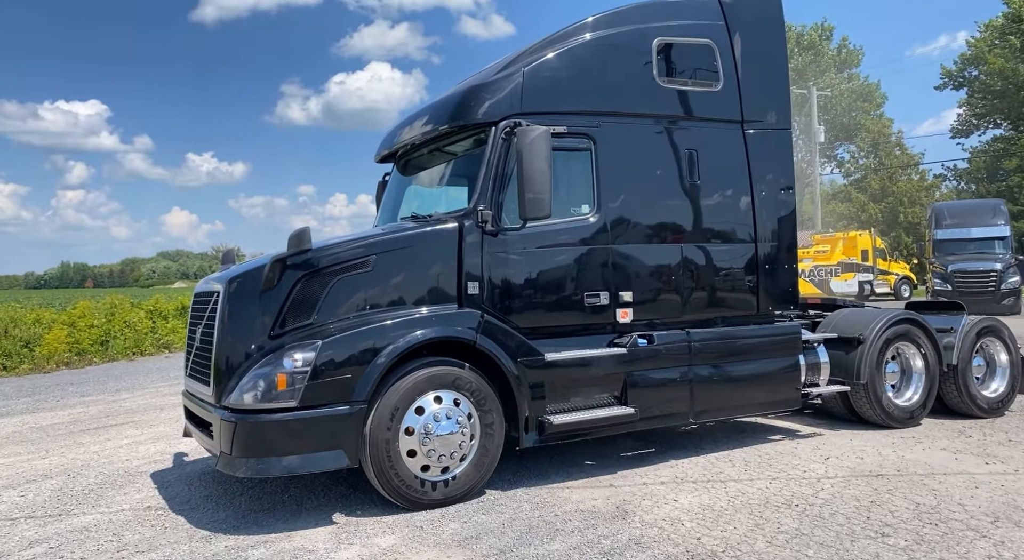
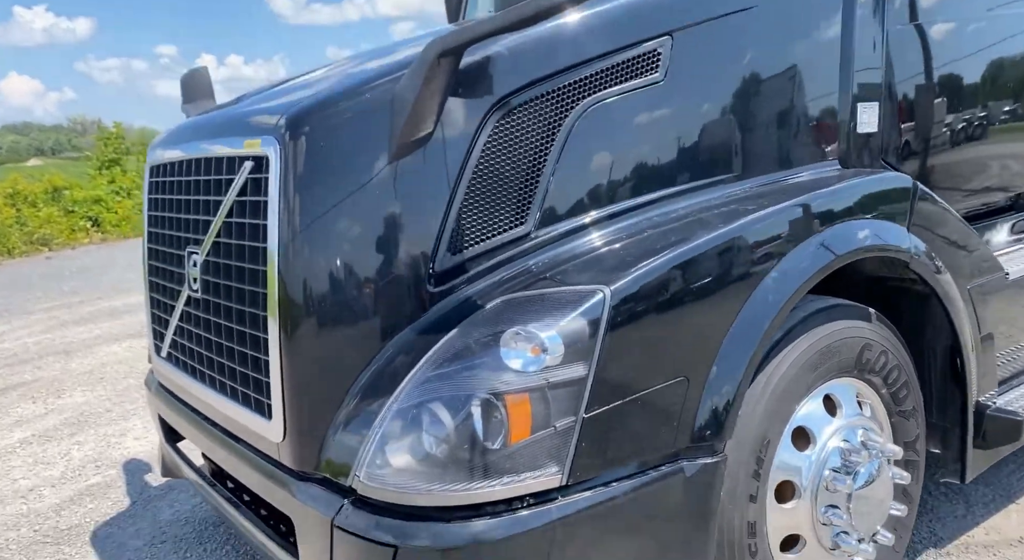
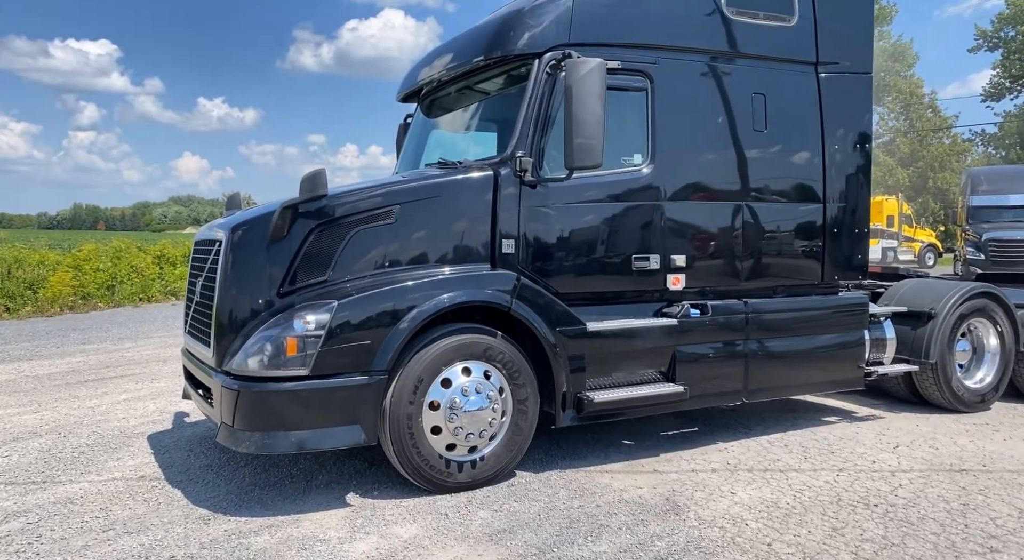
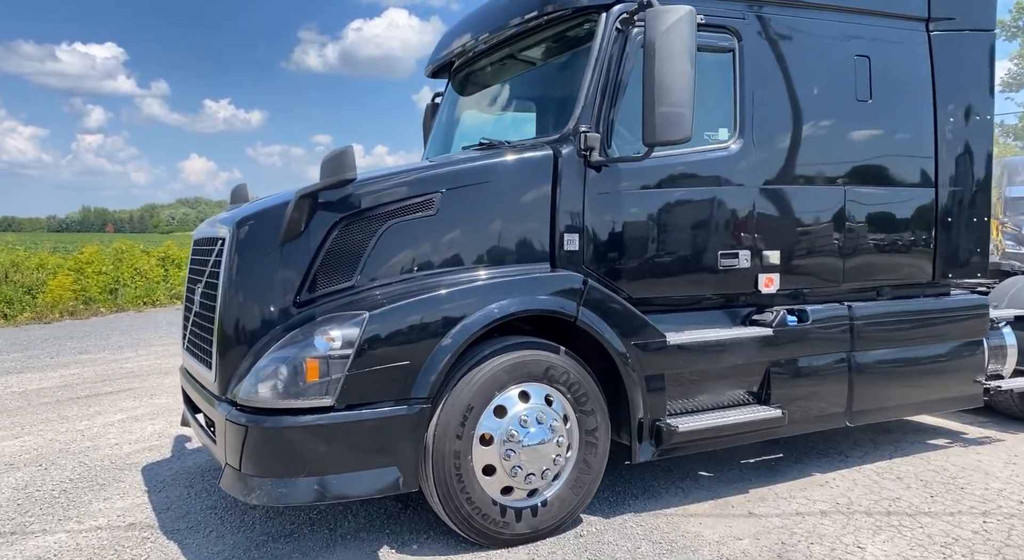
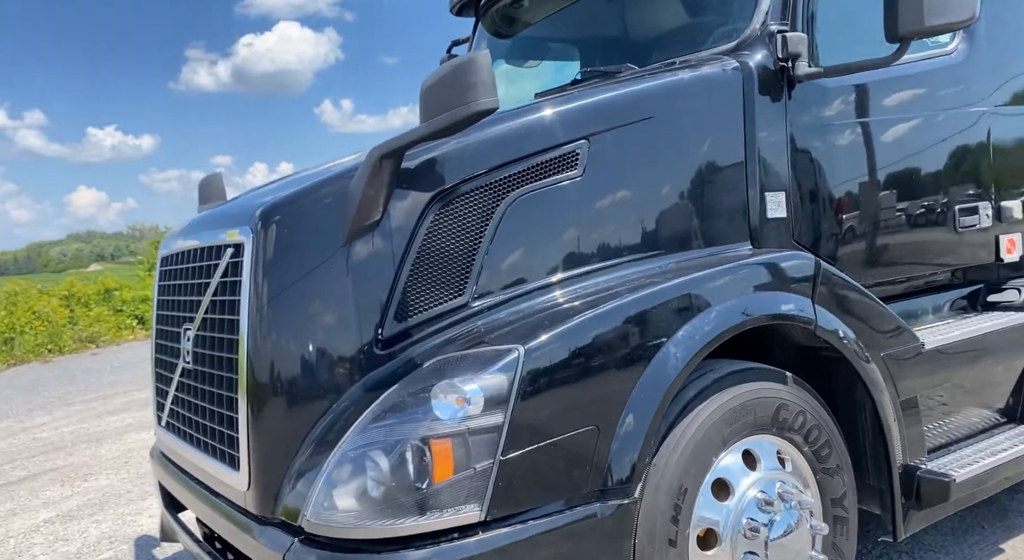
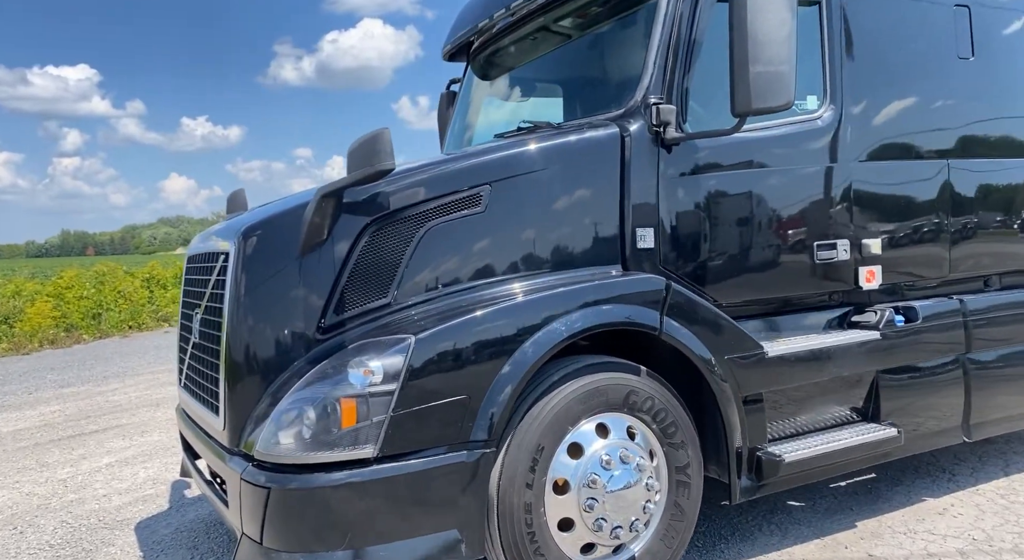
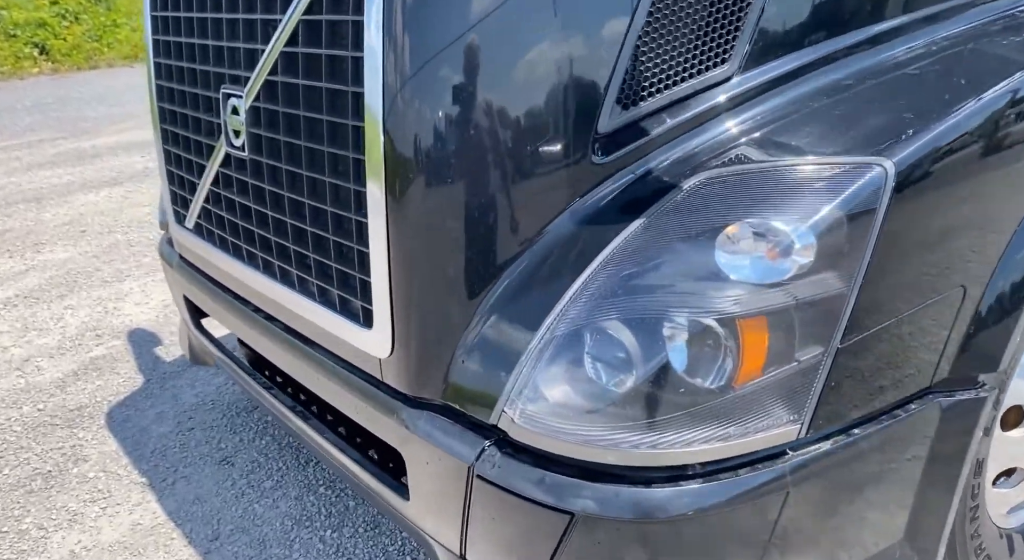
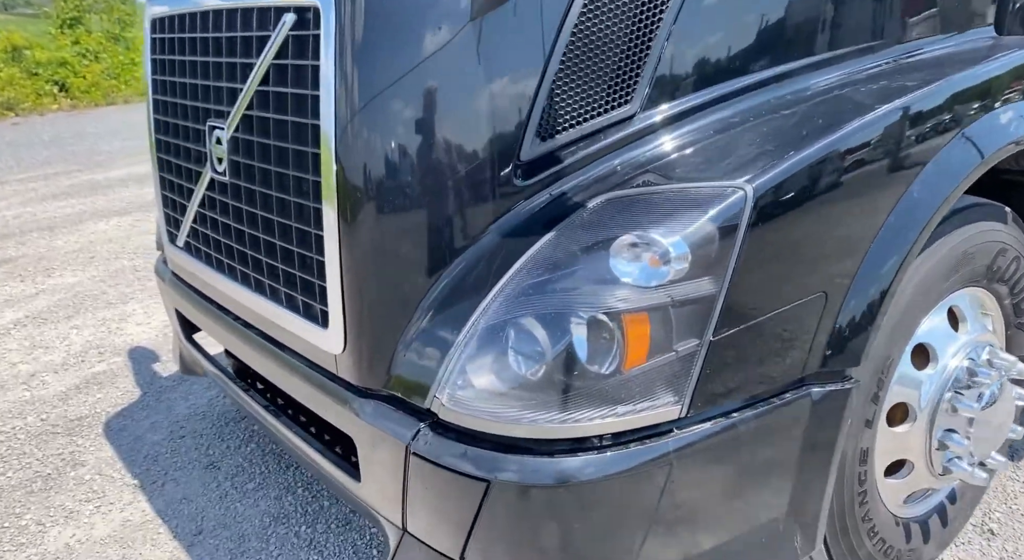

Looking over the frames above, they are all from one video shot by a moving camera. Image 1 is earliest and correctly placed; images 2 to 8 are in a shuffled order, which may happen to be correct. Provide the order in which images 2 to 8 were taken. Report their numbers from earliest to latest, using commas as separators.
3, 4, 6, 5, 2, 8, 7
